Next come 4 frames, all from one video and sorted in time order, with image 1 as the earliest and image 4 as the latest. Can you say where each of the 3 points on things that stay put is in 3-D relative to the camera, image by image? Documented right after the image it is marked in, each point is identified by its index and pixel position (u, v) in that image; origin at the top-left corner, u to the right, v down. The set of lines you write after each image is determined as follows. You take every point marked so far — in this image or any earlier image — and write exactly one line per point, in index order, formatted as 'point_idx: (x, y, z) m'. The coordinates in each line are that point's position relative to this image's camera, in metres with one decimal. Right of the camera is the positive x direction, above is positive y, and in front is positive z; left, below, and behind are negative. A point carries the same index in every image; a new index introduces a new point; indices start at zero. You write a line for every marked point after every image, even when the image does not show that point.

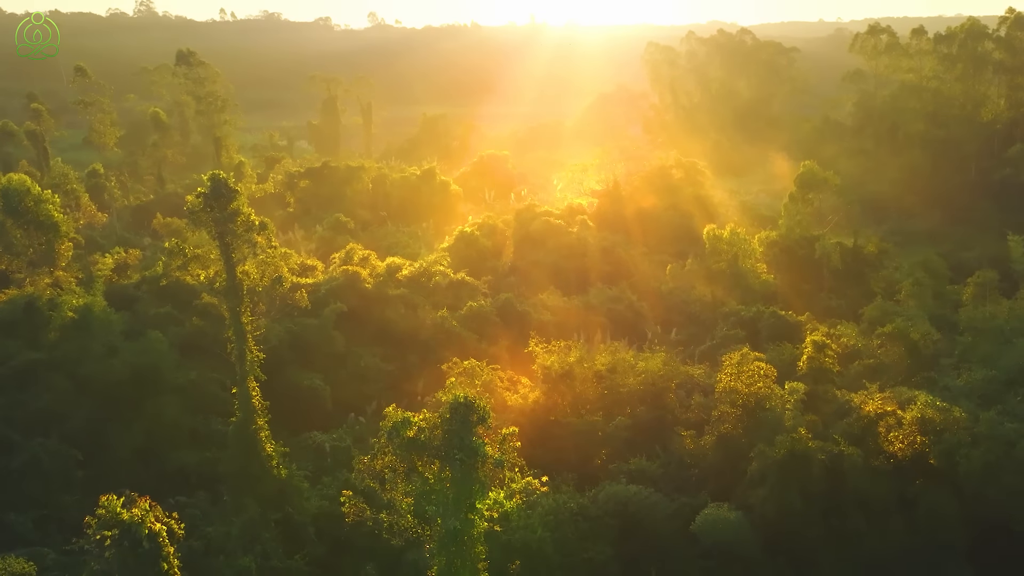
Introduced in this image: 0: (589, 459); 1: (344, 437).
0: (+1.5, -3.4, +15.1) m
1: (-3.8, -3.3, +17.2) m
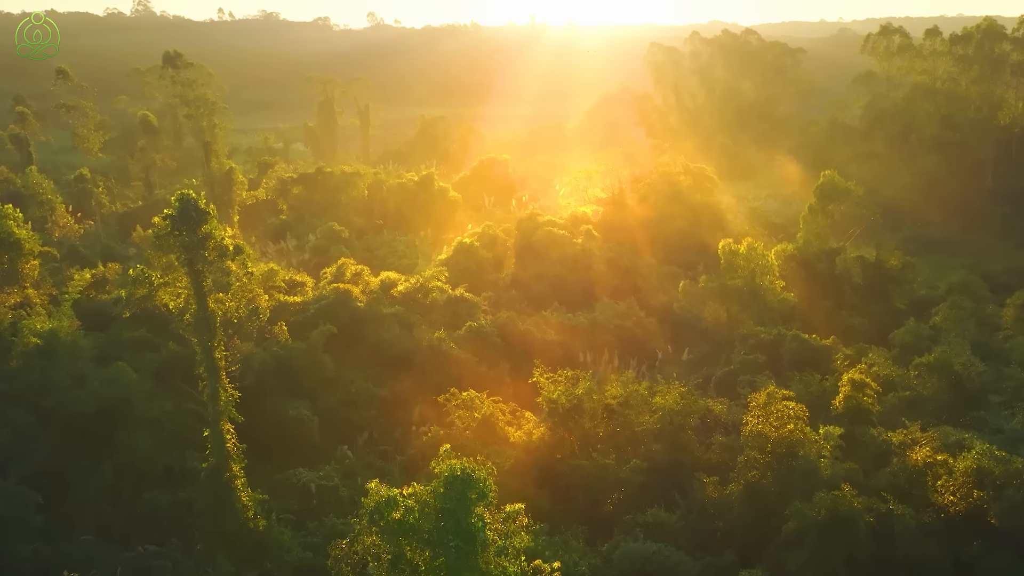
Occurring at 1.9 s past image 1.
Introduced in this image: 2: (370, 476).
0: (+1.5, -3.9, +13.7) m
1: (-3.7, -3.8, +15.8) m
2: (-3.1, -4.0, +16.5) m
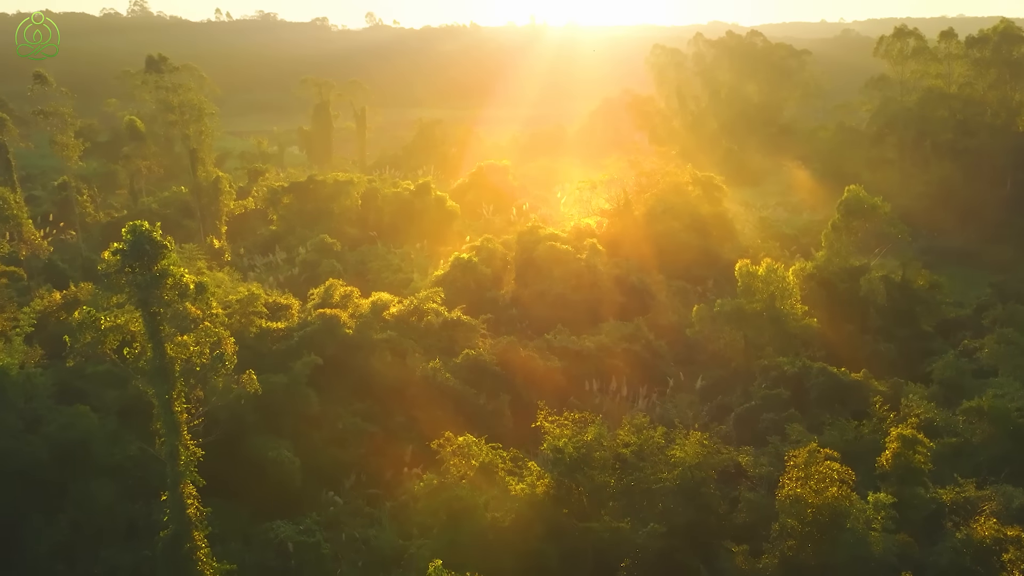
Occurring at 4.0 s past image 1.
0: (+1.6, -4.5, +12.2) m
1: (-3.7, -4.4, +14.3) m
2: (-3.0, -4.7, +15.0) m
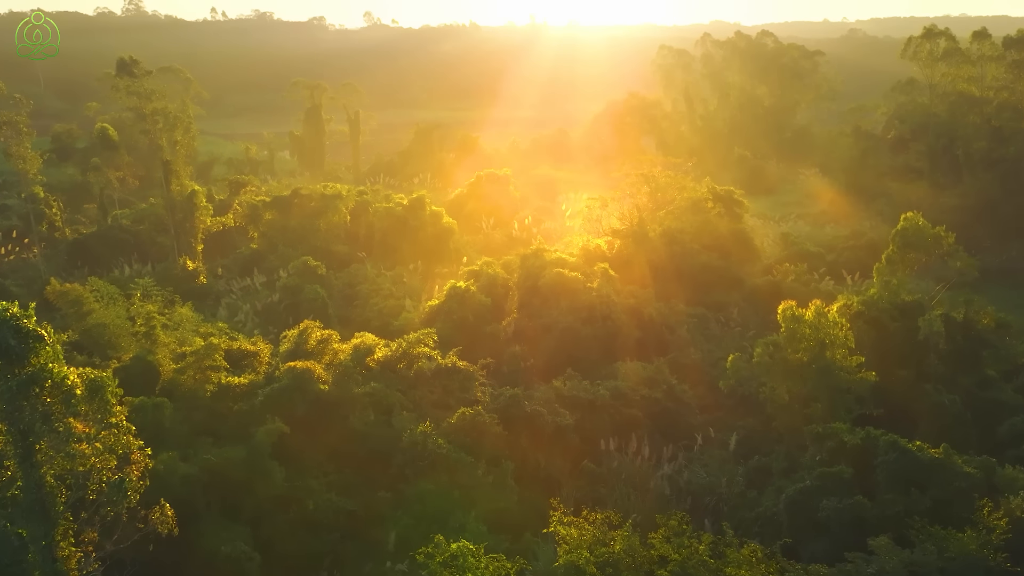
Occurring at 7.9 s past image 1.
0: (+1.7, -5.5, +9.3) m
1: (-3.6, -5.4, +11.4) m
2: (-3.0, -5.7, +12.2) m
